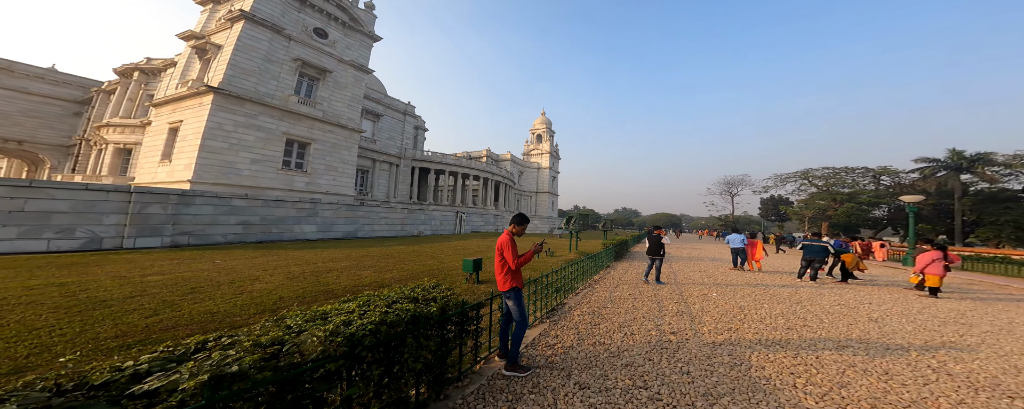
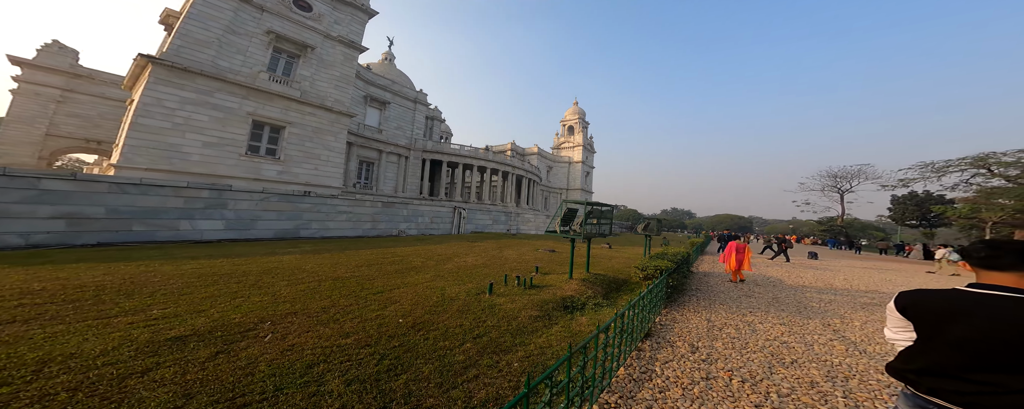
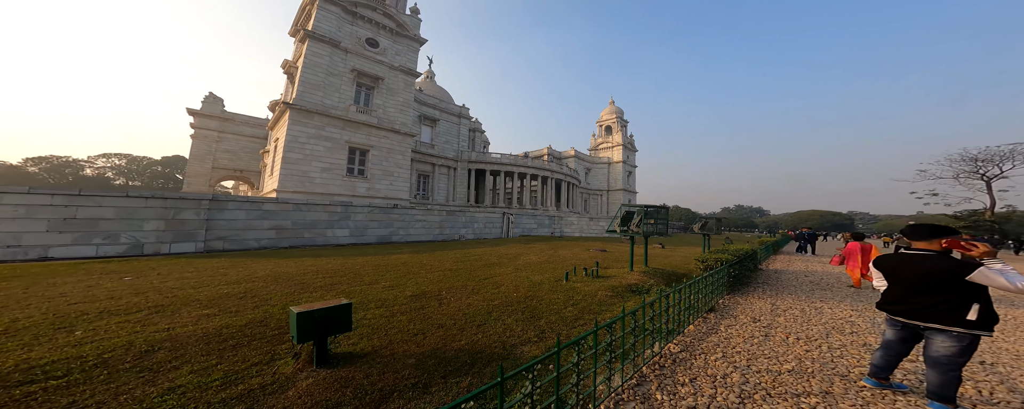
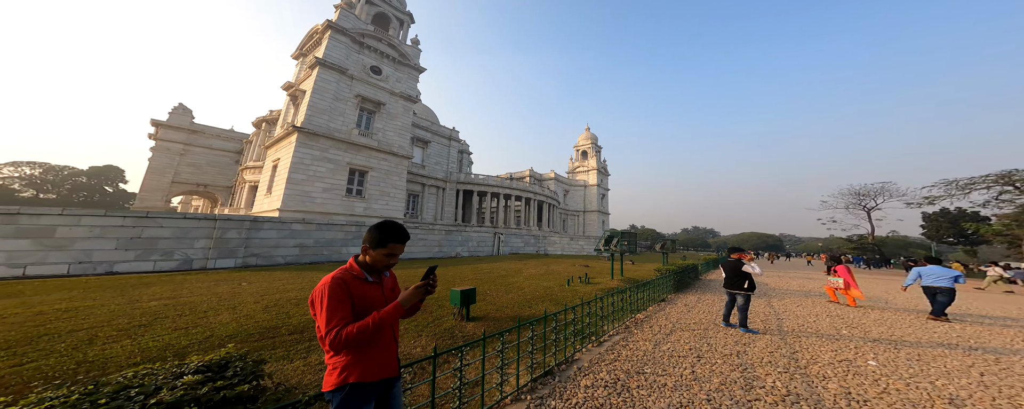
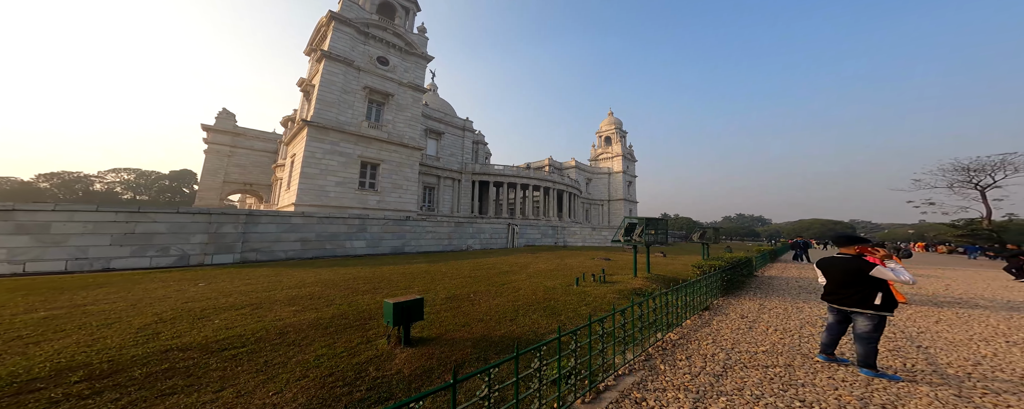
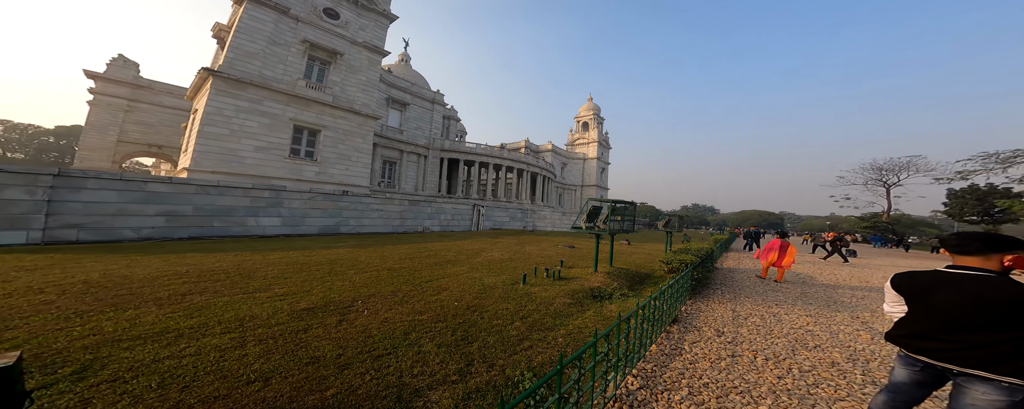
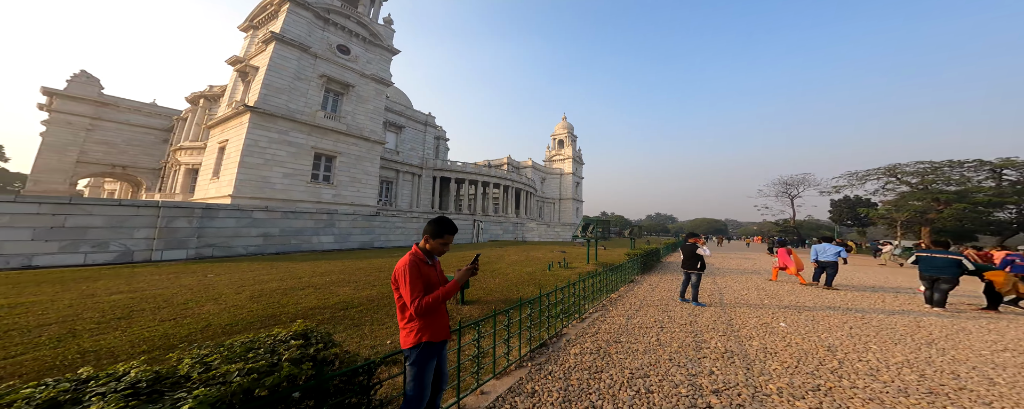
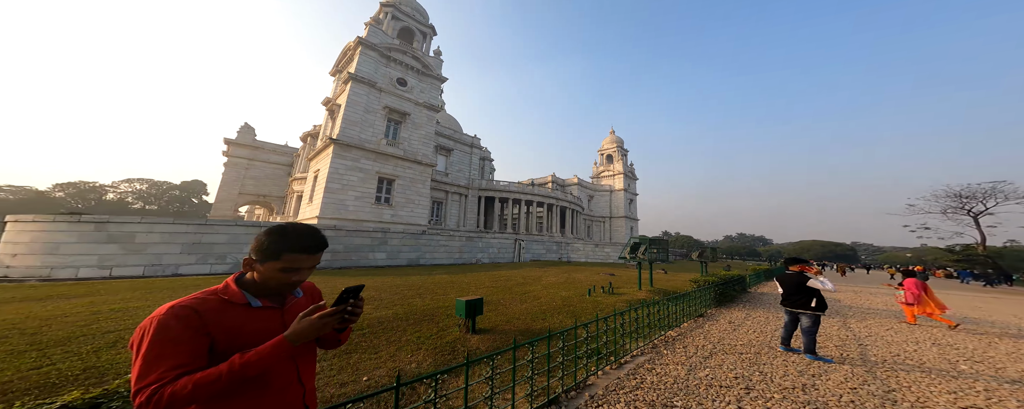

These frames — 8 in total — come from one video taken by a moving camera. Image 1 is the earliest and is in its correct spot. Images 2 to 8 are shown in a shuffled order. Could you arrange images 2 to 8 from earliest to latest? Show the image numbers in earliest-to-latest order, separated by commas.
7, 4, 8, 5, 3, 6, 2
